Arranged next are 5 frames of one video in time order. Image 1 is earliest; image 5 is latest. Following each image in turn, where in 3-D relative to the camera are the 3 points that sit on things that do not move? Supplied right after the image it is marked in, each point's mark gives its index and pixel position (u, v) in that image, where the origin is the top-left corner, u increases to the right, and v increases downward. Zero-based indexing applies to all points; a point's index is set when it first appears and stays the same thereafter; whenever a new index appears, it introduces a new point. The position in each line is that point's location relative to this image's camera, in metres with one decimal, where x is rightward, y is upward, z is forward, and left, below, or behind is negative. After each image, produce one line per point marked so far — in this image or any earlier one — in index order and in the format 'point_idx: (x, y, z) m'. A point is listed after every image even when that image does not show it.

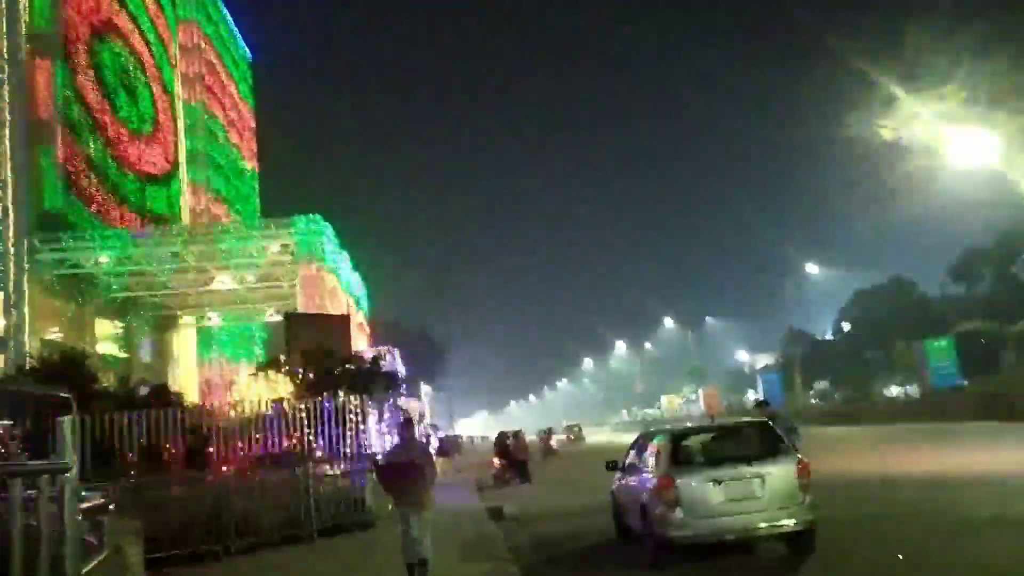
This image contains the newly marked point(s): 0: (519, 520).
0: (+0.1, -4.0, +17.5) m
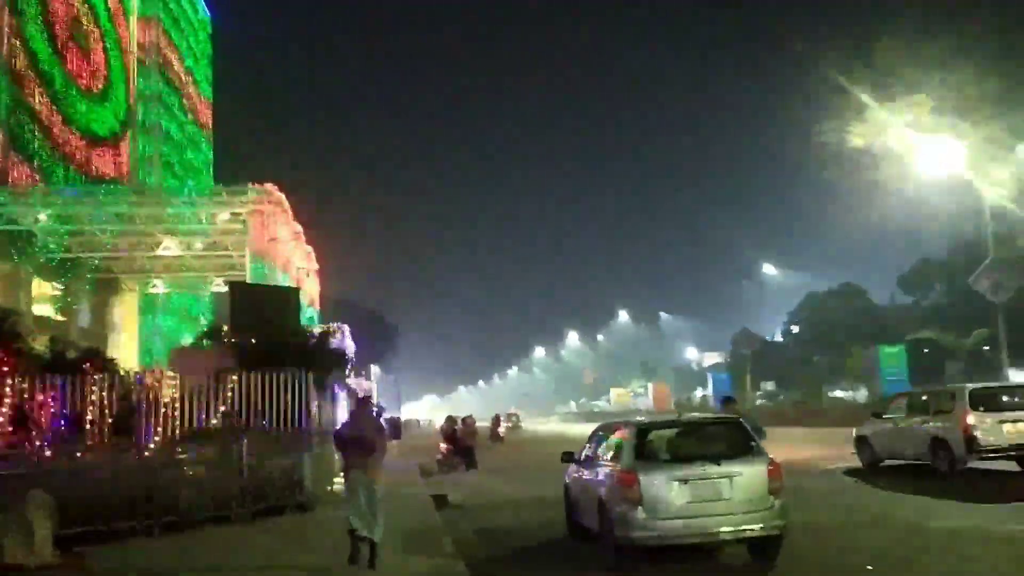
0: (-0.8, -3.6, +16.7) m
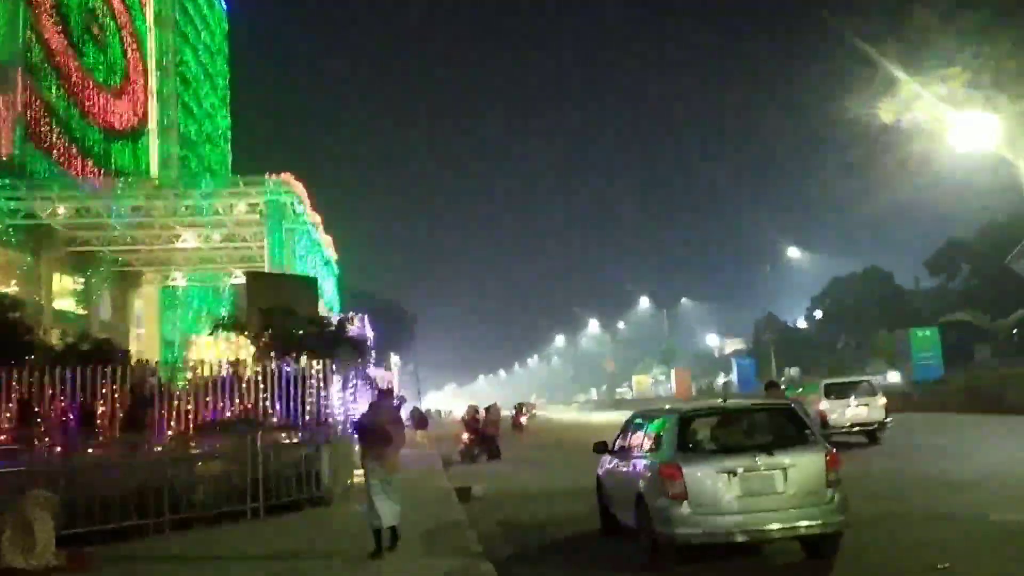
0: (-0.4, -3.4, +16.1) m
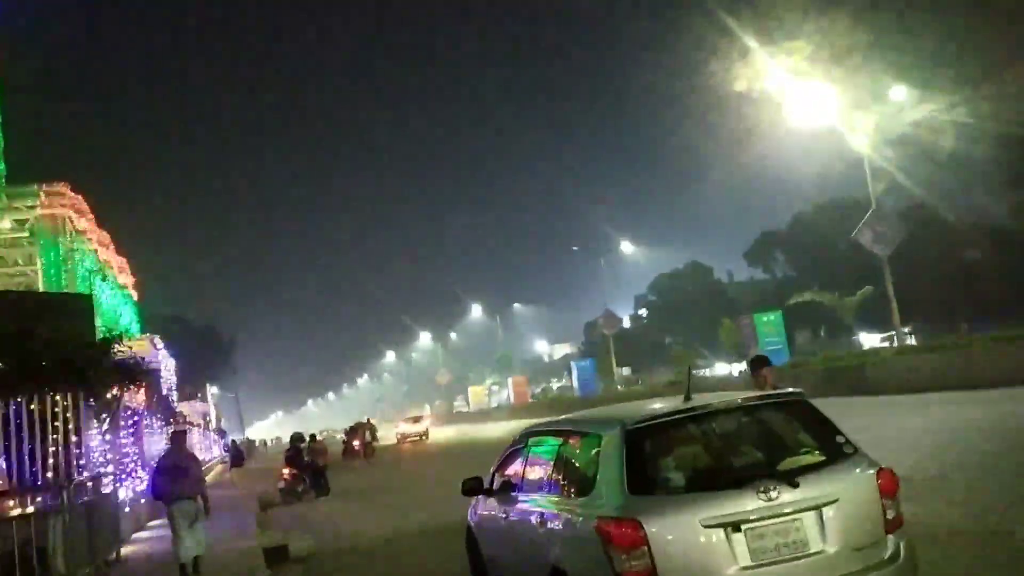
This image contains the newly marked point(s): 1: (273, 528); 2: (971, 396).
0: (-2.4, -3.3, +12.1) m
1: (-3.9, -3.9, +16.6) m
2: (+8.7, -2.0, +19.1) m
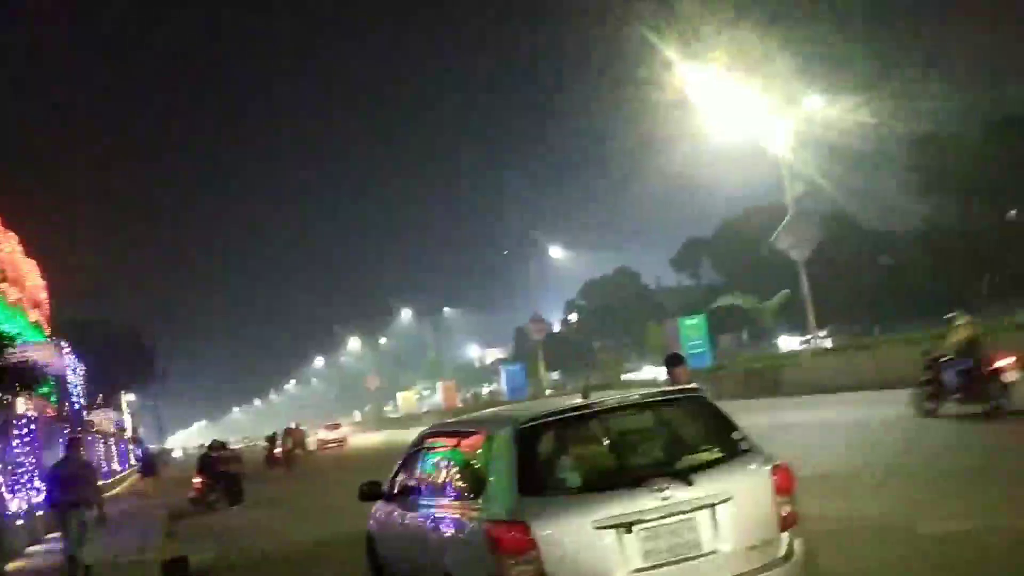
0: (-3.3, -3.3, +11.7) m
1: (-5.2, -3.9, +16.1) m
2: (+7.2, -2.1, +19.5) m
